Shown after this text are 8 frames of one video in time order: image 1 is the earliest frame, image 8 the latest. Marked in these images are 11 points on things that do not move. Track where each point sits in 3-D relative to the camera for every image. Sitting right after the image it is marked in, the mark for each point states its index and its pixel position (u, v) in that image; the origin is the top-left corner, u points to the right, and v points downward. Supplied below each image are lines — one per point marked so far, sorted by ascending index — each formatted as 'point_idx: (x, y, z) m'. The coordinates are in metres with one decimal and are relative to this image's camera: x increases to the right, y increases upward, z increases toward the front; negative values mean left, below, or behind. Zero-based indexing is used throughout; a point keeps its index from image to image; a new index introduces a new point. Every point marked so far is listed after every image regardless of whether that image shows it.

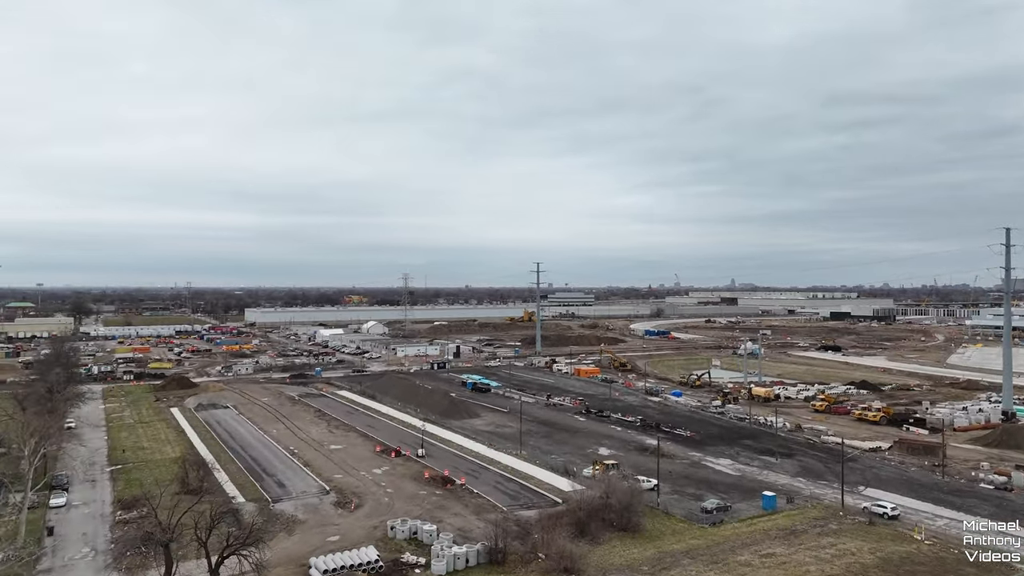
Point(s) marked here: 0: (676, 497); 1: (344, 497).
0: (+4.1, -5.2, +18.2) m
1: (-4.3, -5.4, +18.9) m
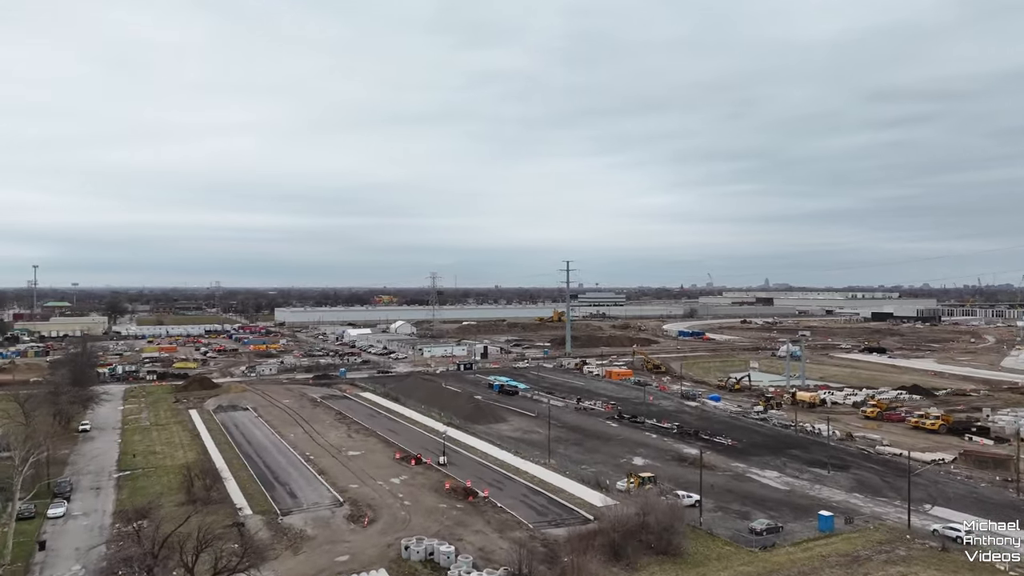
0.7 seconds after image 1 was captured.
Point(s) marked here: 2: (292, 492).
0: (+4.7, -5.1, +16.5) m
1: (-3.7, -5.3, +17.5) m
2: (-5.7, -5.3, +19.1) m
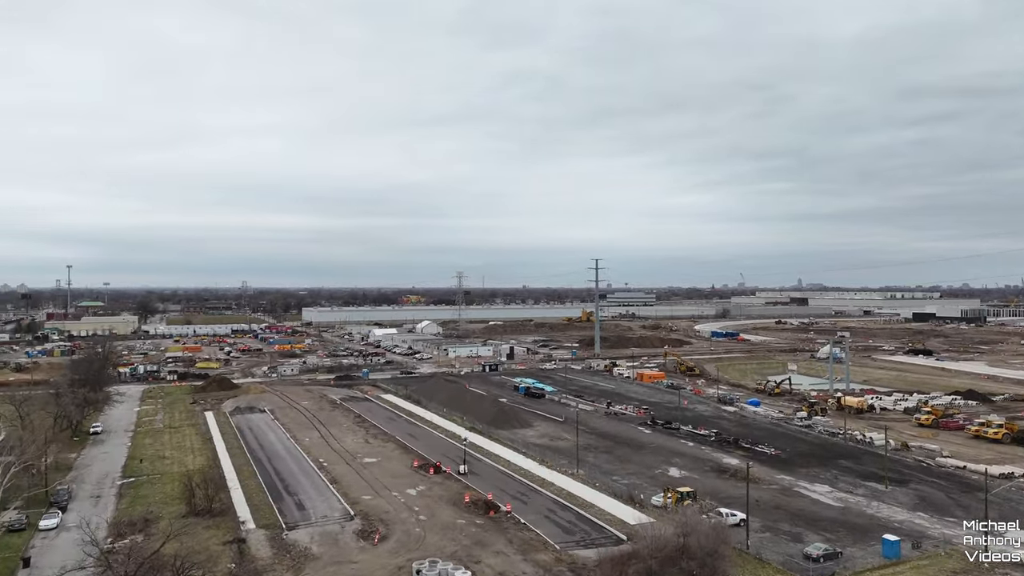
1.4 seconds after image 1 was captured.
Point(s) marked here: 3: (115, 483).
0: (+5.2, -5.0, +14.8) m
1: (-3.1, -5.2, +16.1) m
2: (-5.1, -5.2, +17.8) m
3: (-10.7, -5.3, +19.8) m
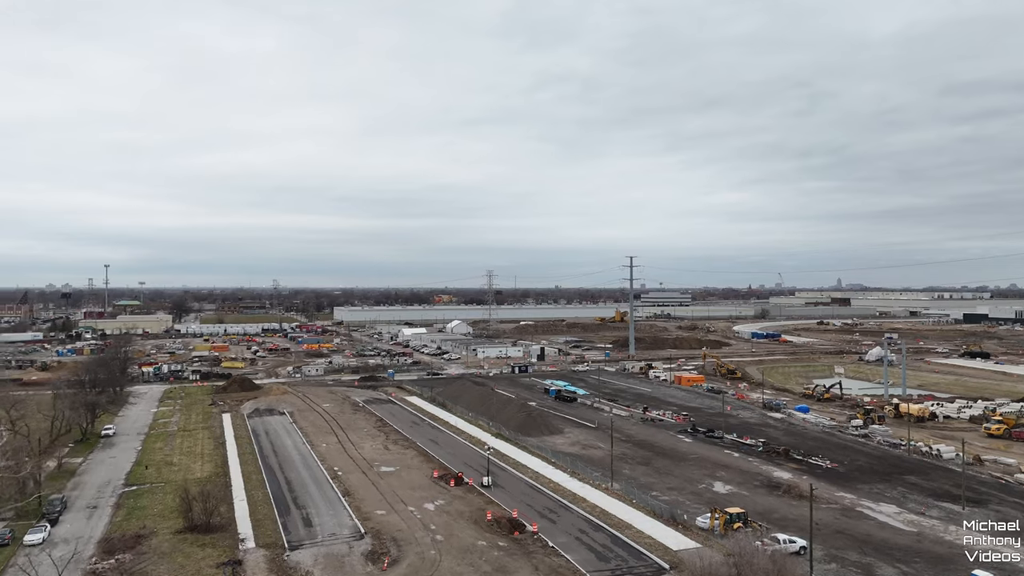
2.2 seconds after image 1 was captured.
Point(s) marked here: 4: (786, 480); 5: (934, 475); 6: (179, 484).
0: (+5.6, -4.9, +12.8) m
1: (-2.6, -5.1, +14.5) m
2: (-4.5, -5.1, +16.2) m
3: (-10.0, -5.1, +18.5) m
4: (+7.0, -4.9, +19.0) m
5: (+11.2, -5.0, +19.6) m
6: (-8.5, -5.0, +18.7) m
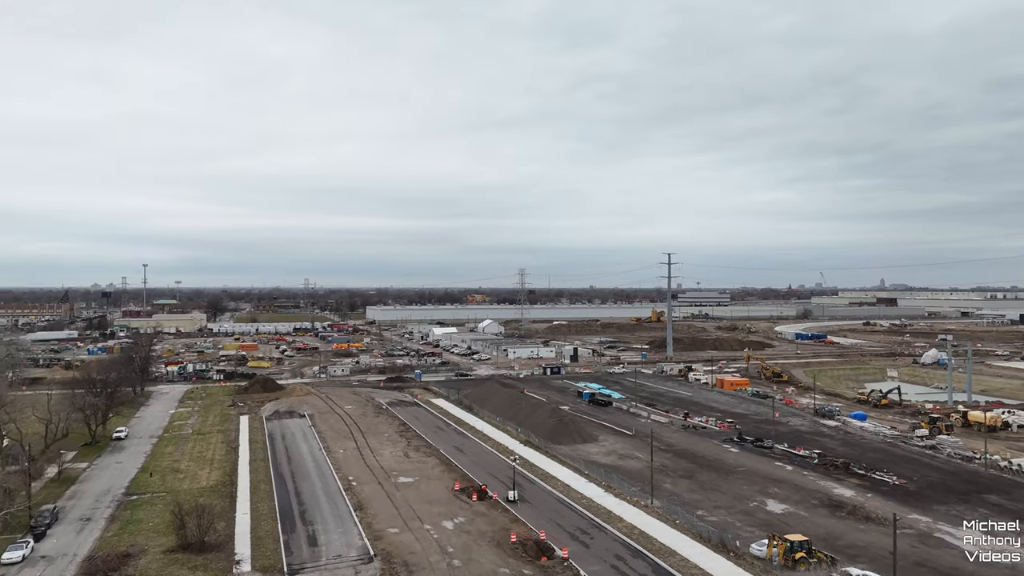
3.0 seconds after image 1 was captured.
0: (+6.0, -4.8, +10.8) m
1: (-2.1, -4.9, +12.8) m
2: (-4.0, -5.0, +14.7) m
3: (-9.3, -5.0, +17.2) m
4: (+7.7, -4.8, +16.9) m
5: (+11.9, -4.8, +17.3) m
6: (-7.8, -4.9, +17.3) m
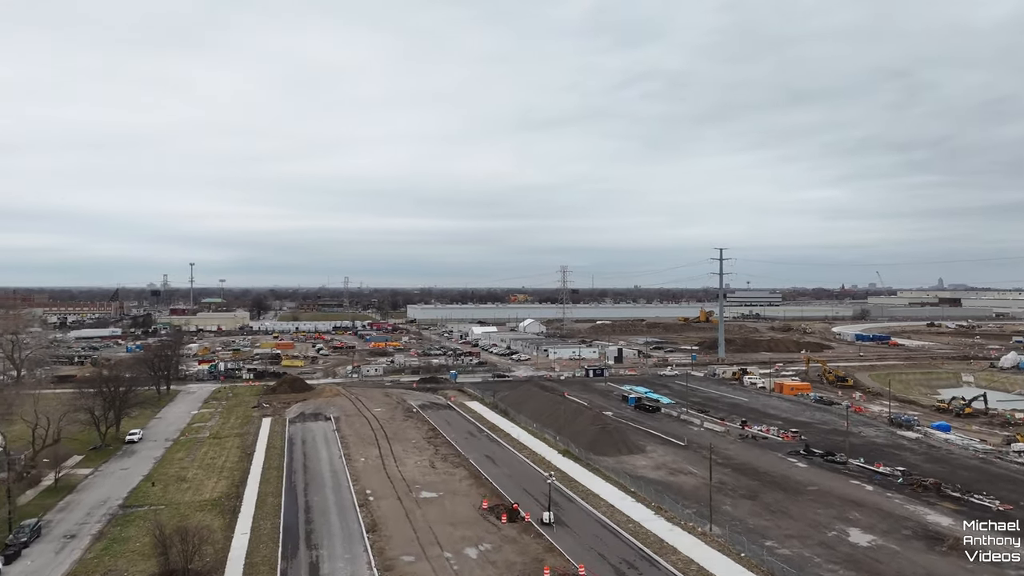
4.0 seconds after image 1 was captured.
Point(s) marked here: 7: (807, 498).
0: (+6.3, -4.6, +8.2) m
1: (-1.7, -4.7, +10.7) m
2: (-3.4, -4.8, +12.7) m
3: (-8.6, -4.8, +15.5) m
4: (+8.4, -4.6, +14.2) m
5: (+12.6, -4.7, +14.4) m
6: (-7.1, -4.7, +15.6) m
7: (+6.5, -4.6, +16.3) m
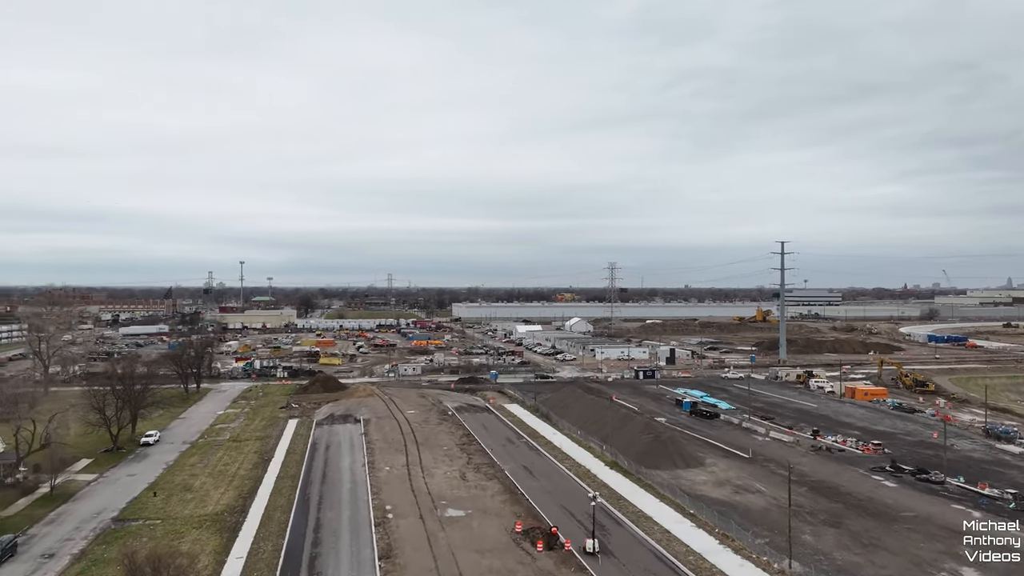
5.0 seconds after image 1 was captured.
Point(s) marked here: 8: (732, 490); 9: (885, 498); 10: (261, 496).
0: (+6.5, -4.4, +5.6) m
1: (-1.3, -4.5, +8.6) m
2: (-2.9, -4.5, +10.7) m
3: (-7.9, -4.6, +13.8) m
4: (+9.0, -4.4, +11.5) m
5: (+13.2, -4.5, +11.3) m
6: (-6.4, -4.4, +13.8) m
7: (+7.2, -4.4, +13.7) m
8: (+4.7, -4.3, +16.0) m
9: (+7.8, -4.4, +15.4) m
10: (-5.5, -4.6, +16.3) m
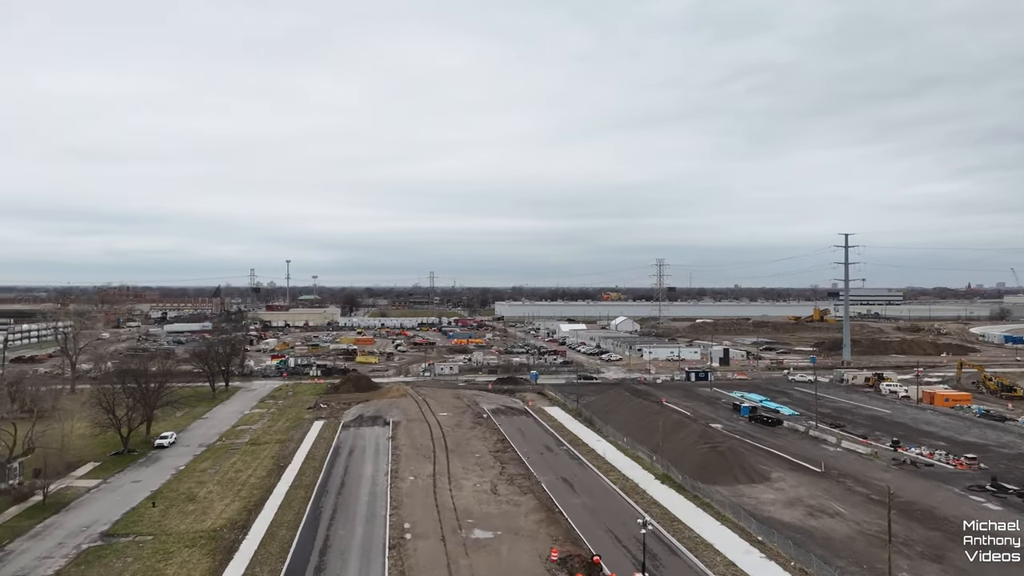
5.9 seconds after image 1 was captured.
0: (+6.6, -4.2, +3.2) m
1: (-1.1, -4.3, +6.7) m
2: (-2.5, -4.3, +8.9) m
3: (-7.3, -4.4, +12.3) m
4: (+9.4, -4.2, +8.9) m
5: (+13.6, -4.2, +8.5) m
6: (-5.8, -4.2, +12.2) m
7: (+7.8, -4.2, +11.2) m
8: (+5.4, -4.1, +13.7) m
9: (+8.4, -4.2, +12.9) m
10: (-4.8, -4.3, +14.6) m
